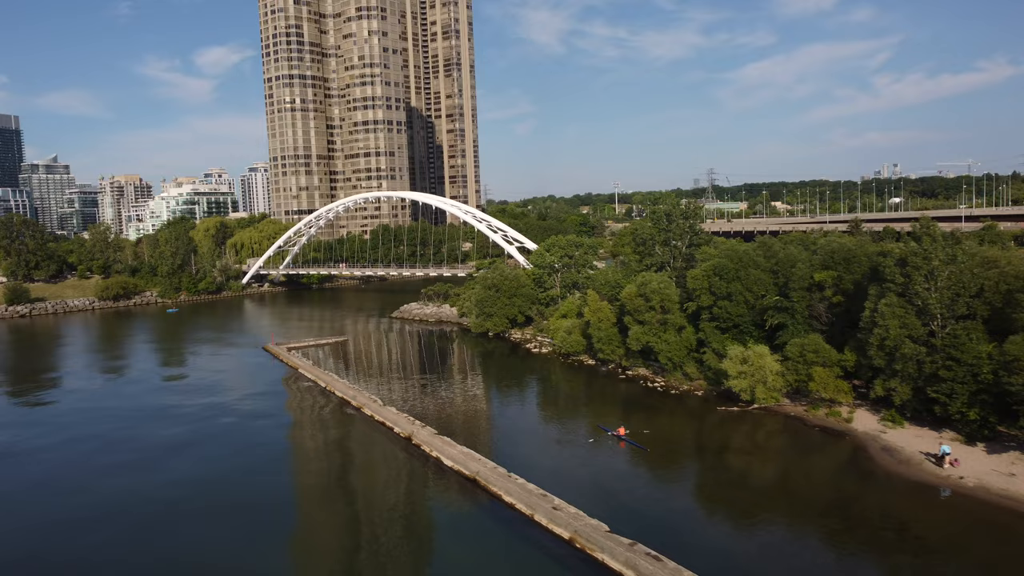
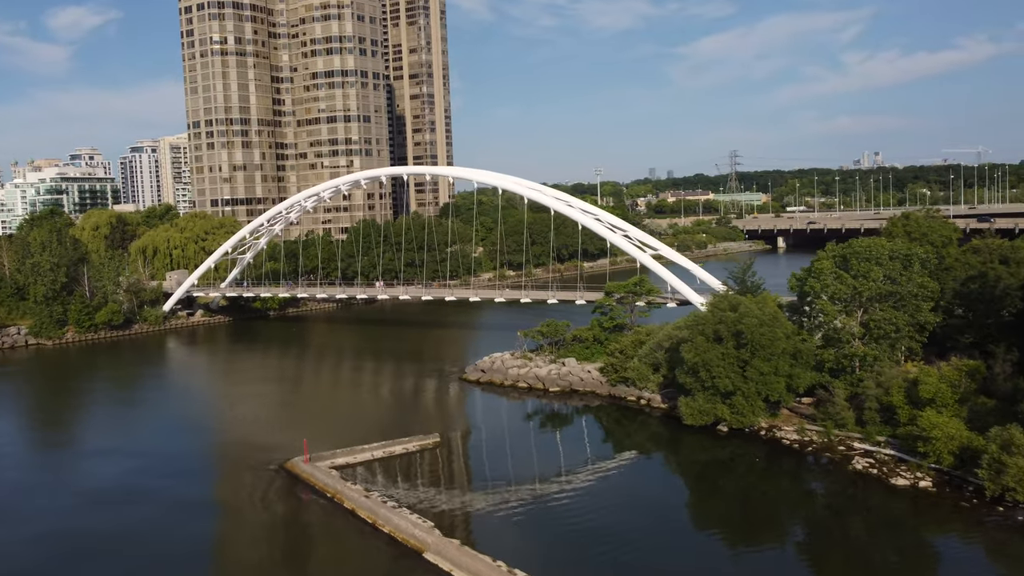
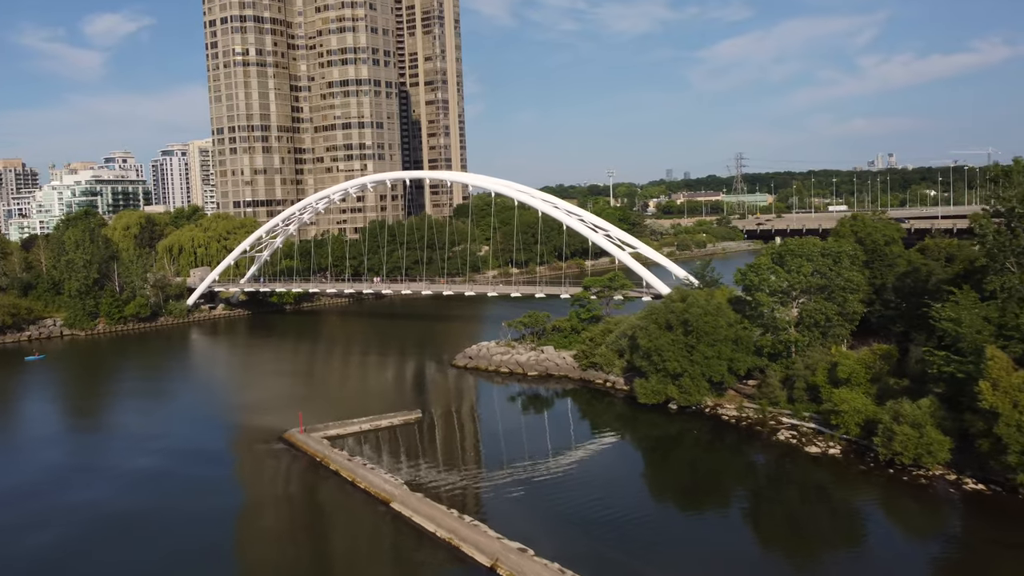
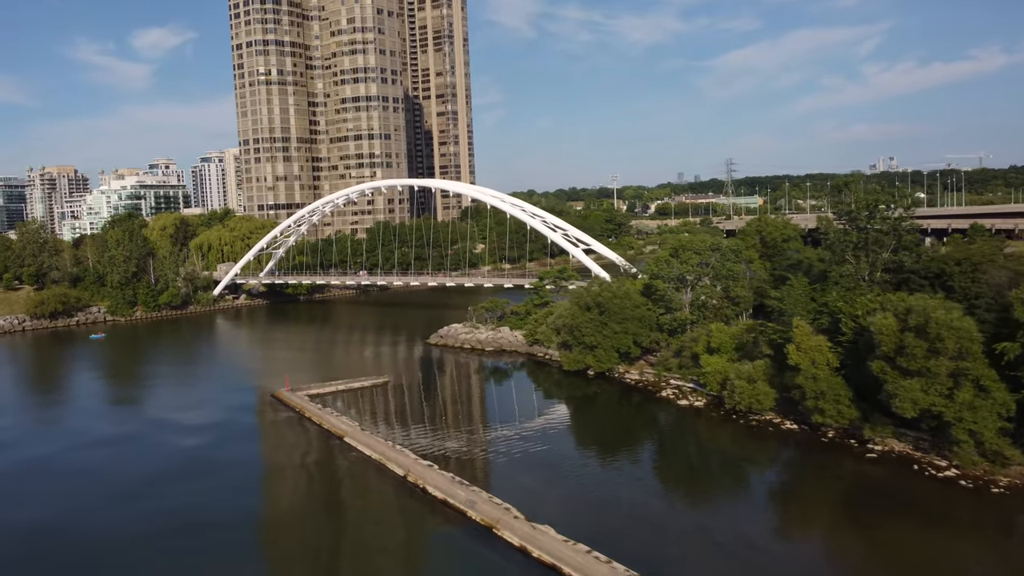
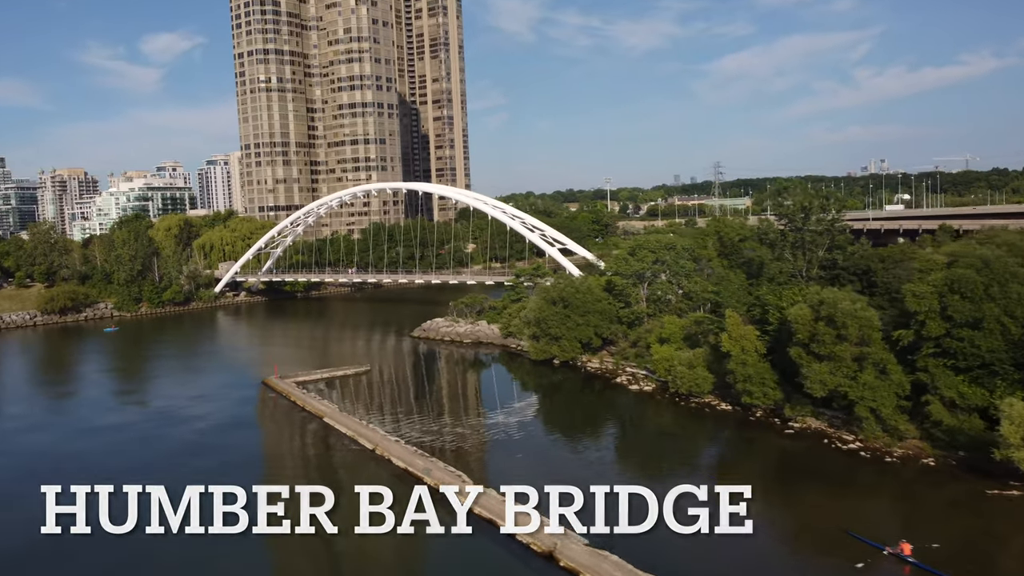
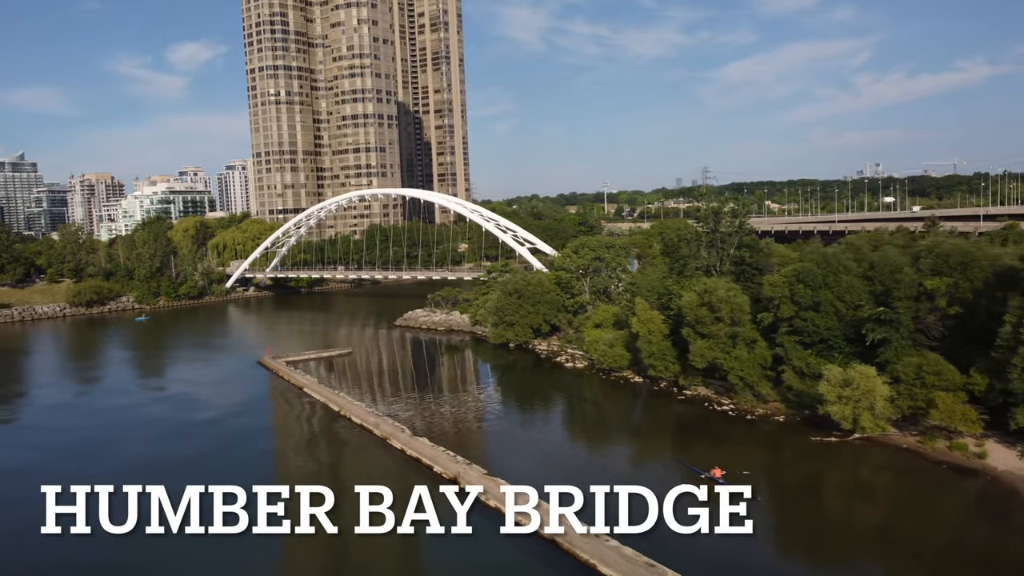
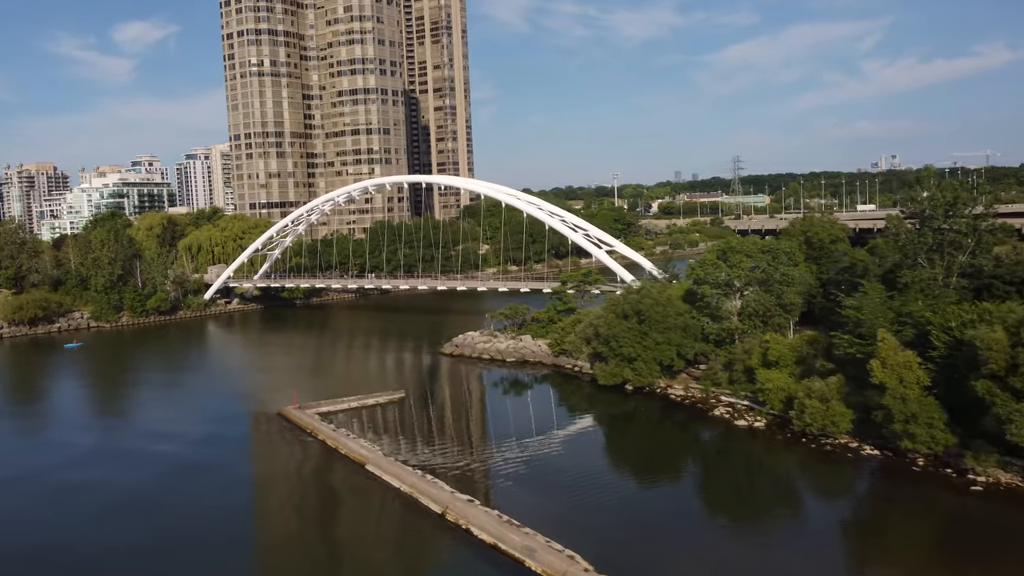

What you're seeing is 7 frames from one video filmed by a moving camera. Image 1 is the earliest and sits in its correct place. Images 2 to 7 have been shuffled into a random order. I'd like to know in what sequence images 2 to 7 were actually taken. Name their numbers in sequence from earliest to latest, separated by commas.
6, 5, 4, 7, 3, 2
